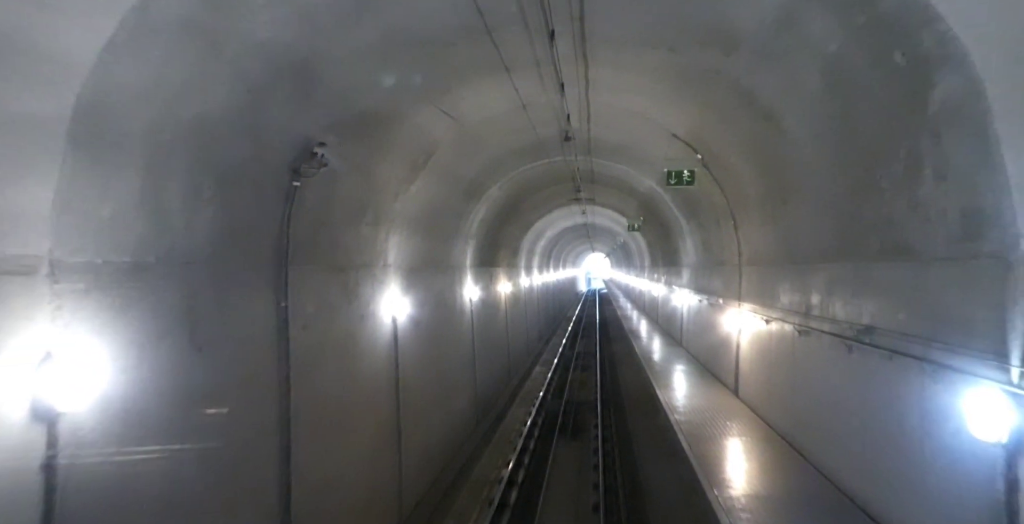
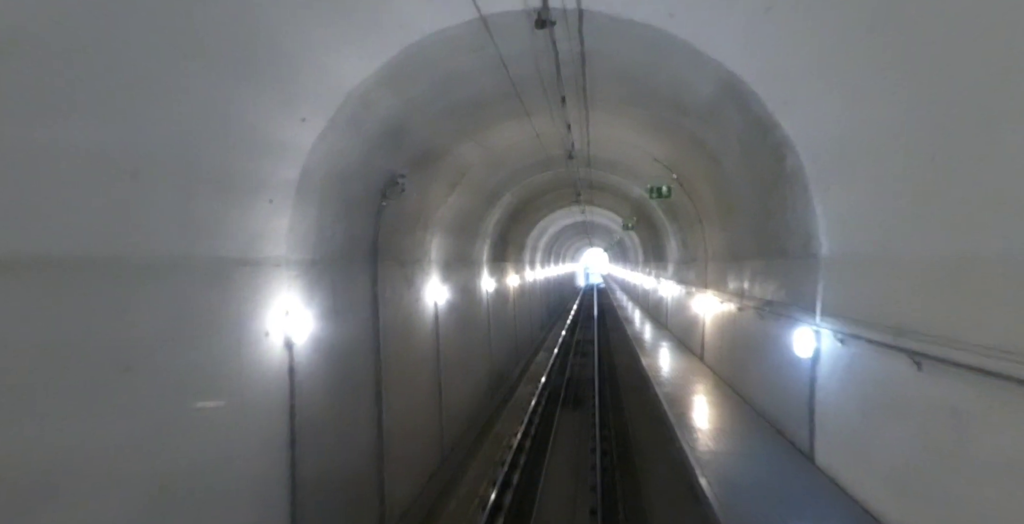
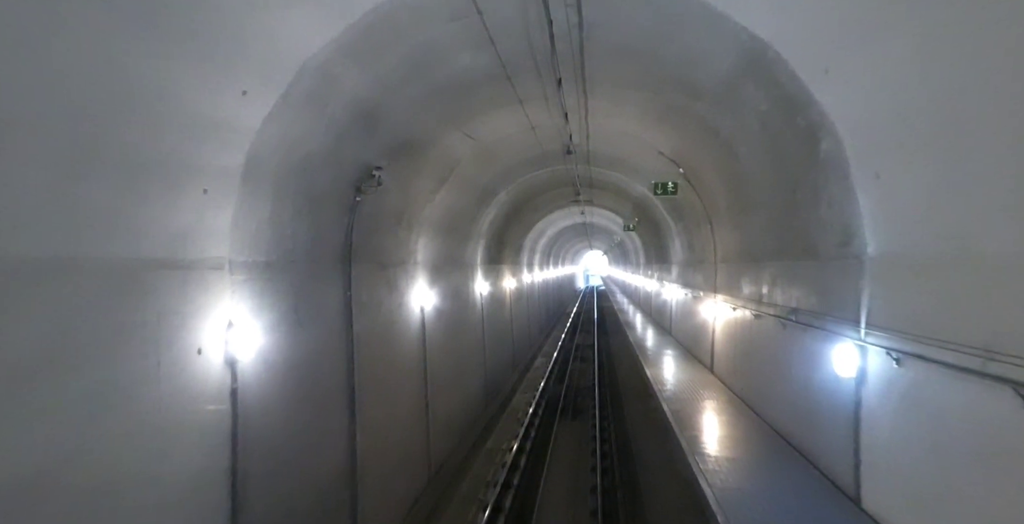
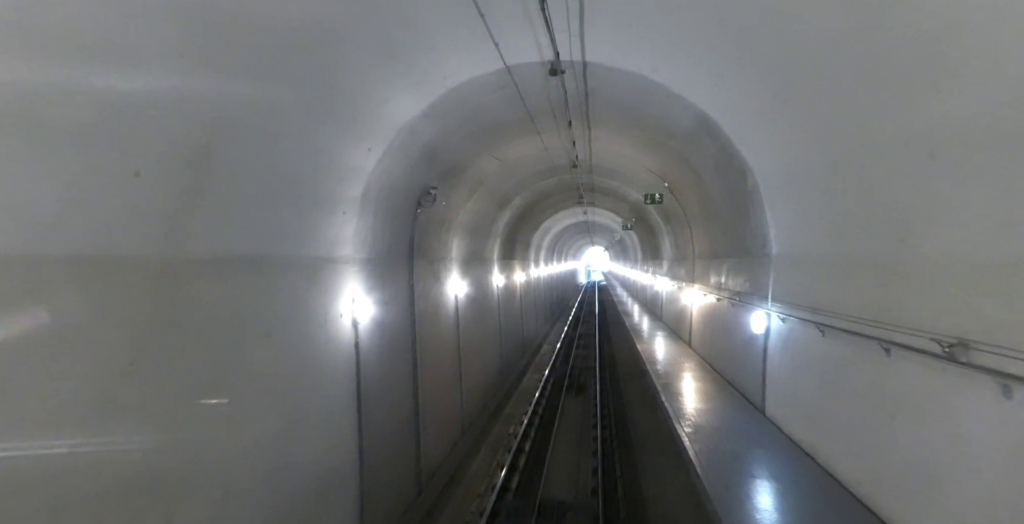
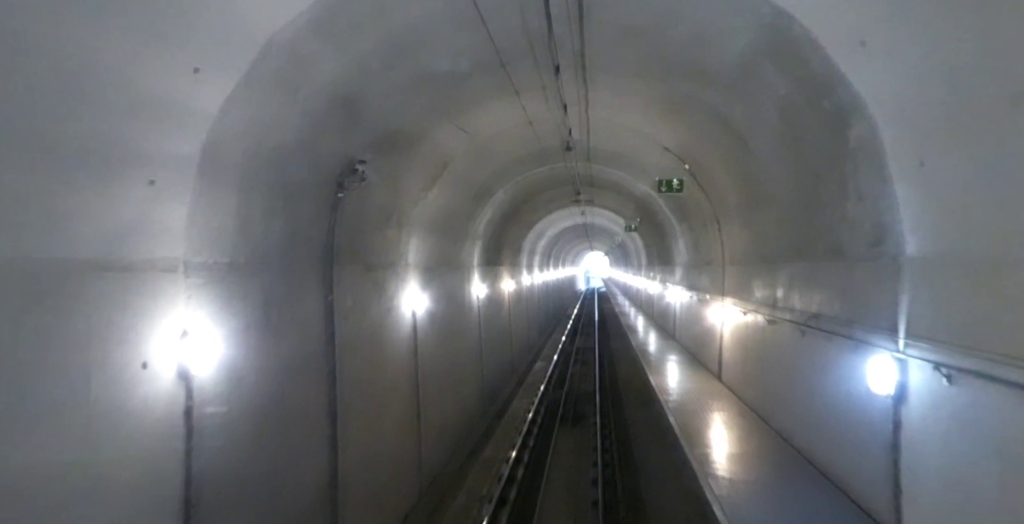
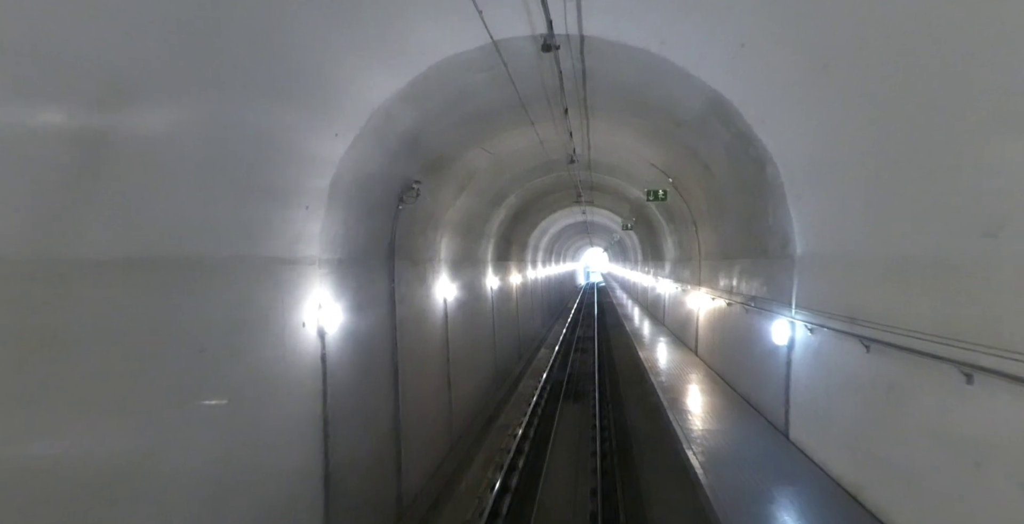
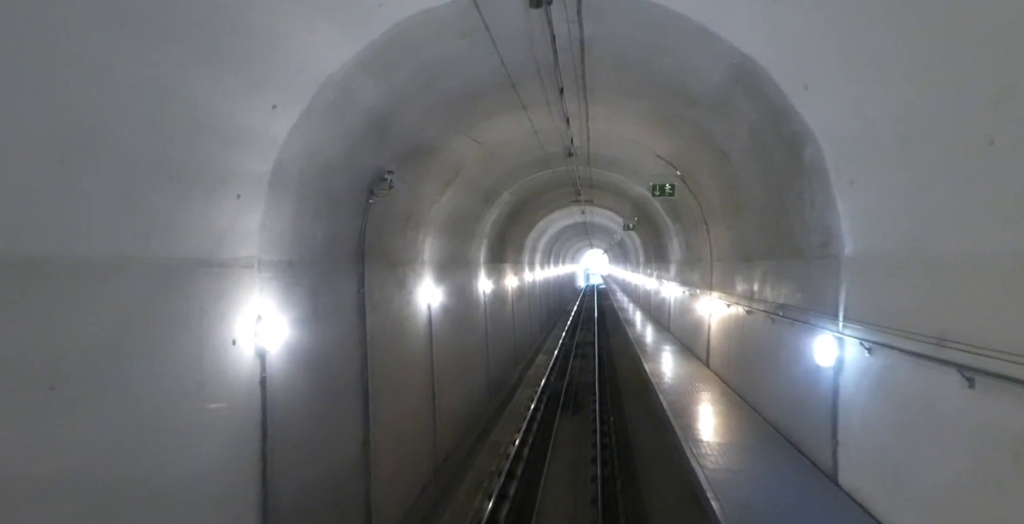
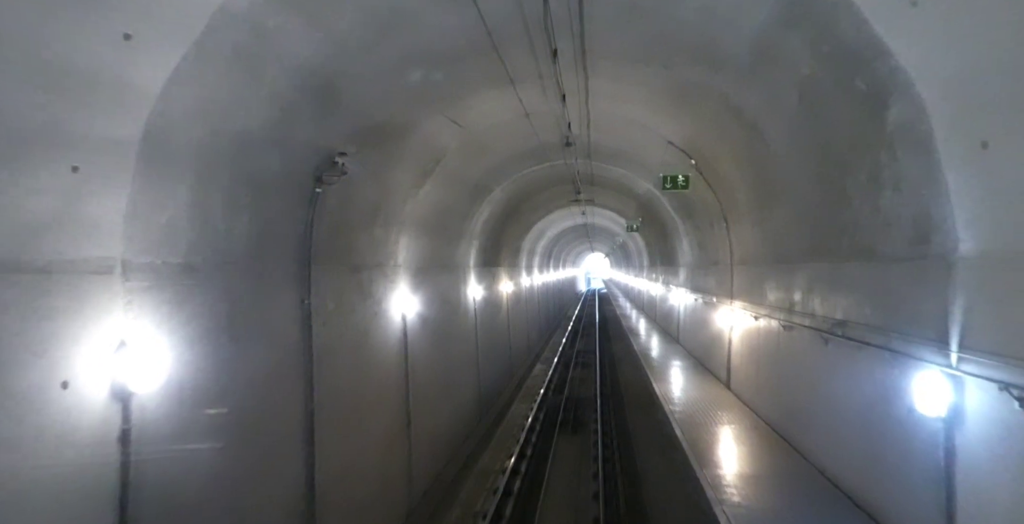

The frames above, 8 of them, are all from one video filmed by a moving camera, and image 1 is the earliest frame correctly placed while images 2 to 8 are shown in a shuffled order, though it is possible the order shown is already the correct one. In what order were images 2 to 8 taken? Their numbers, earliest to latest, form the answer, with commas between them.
8, 5, 3, 7, 2, 6, 4
